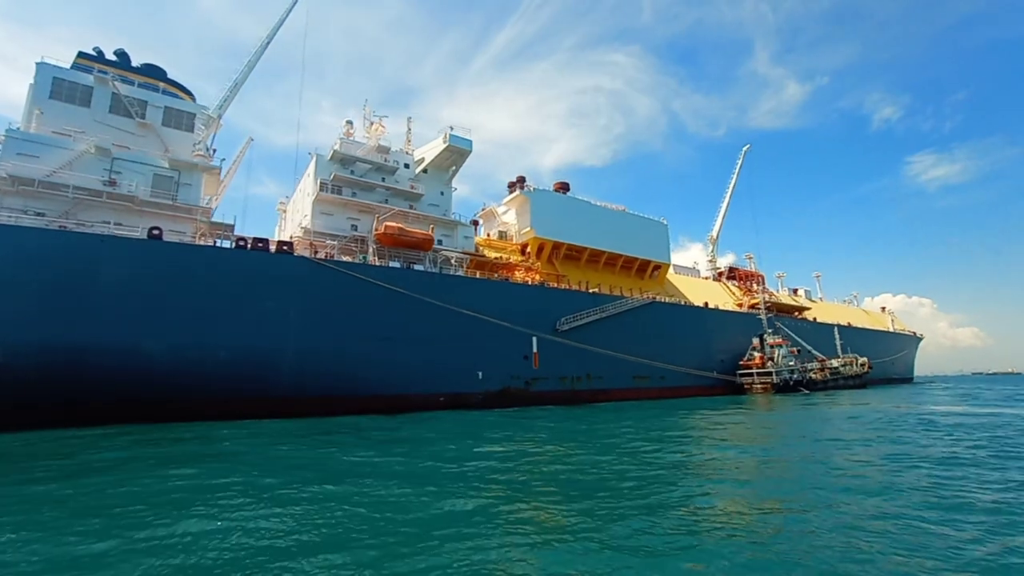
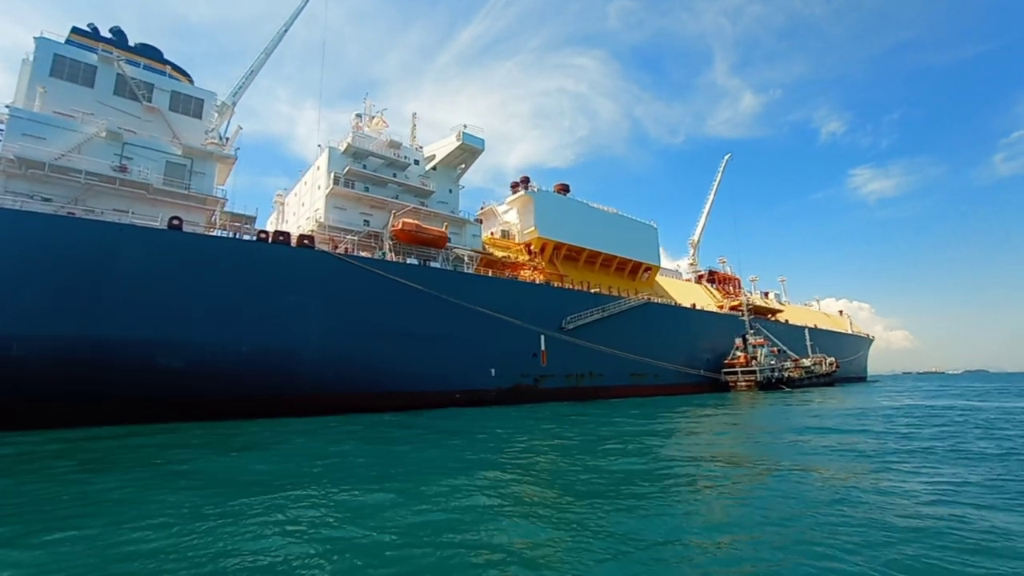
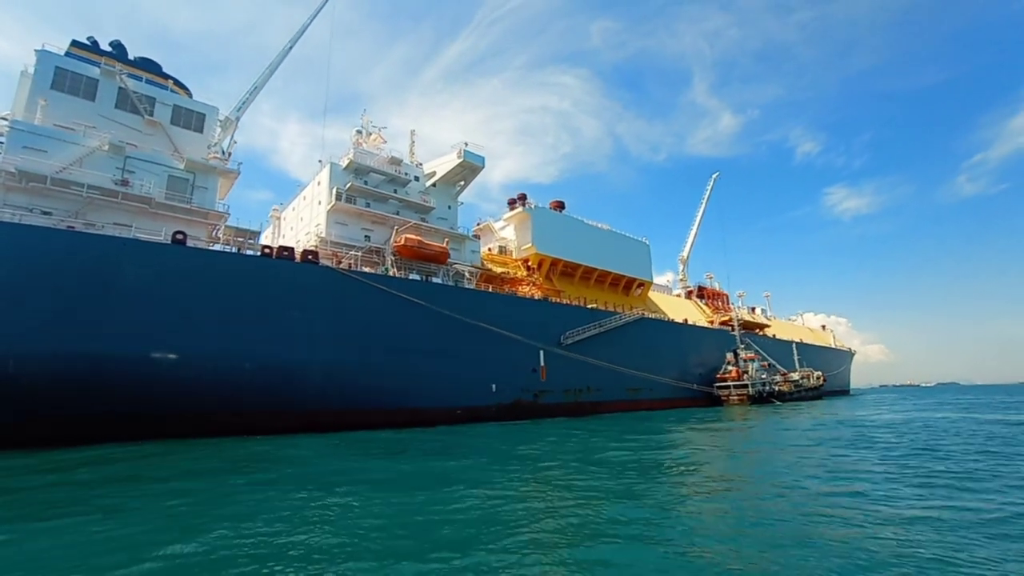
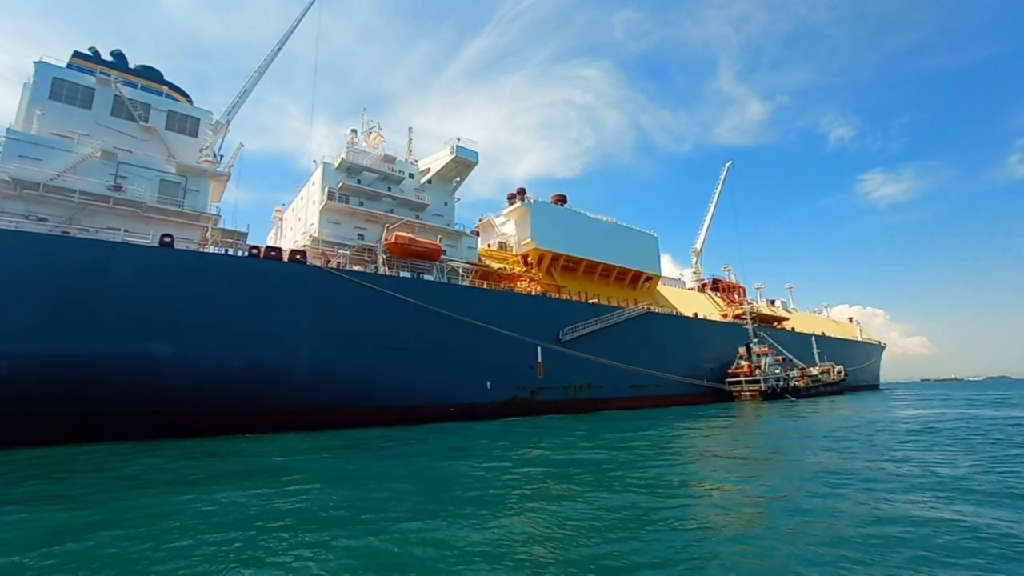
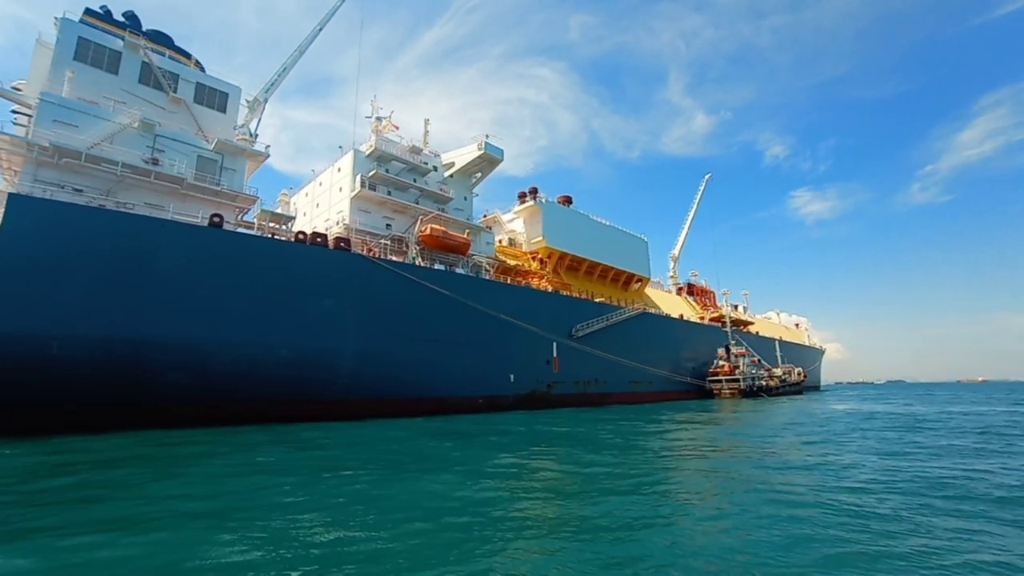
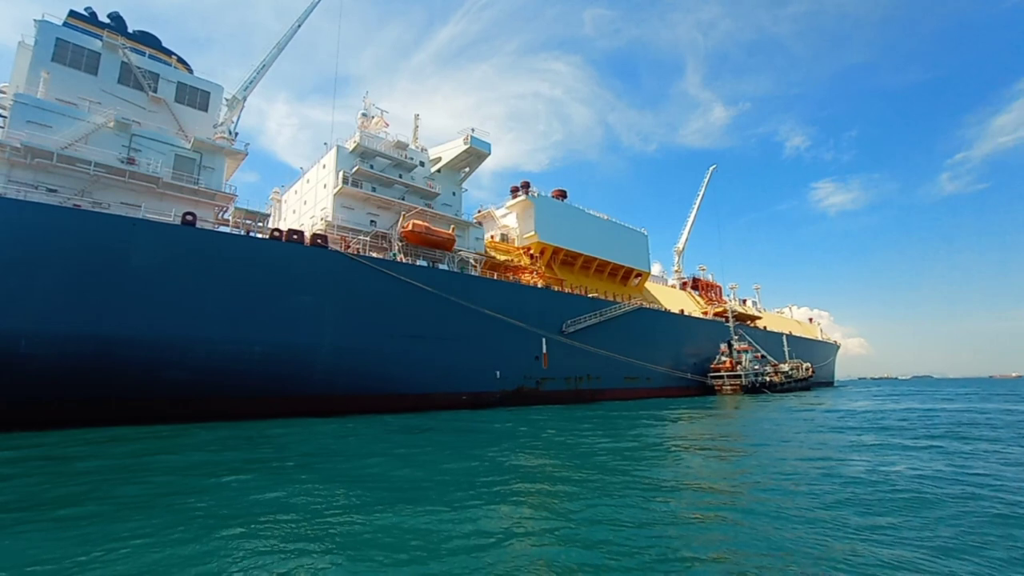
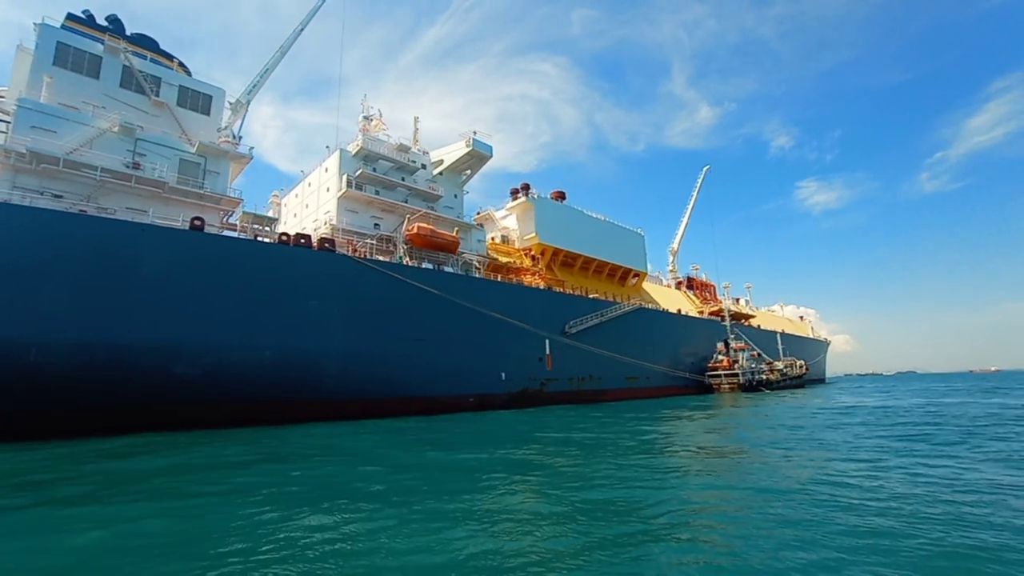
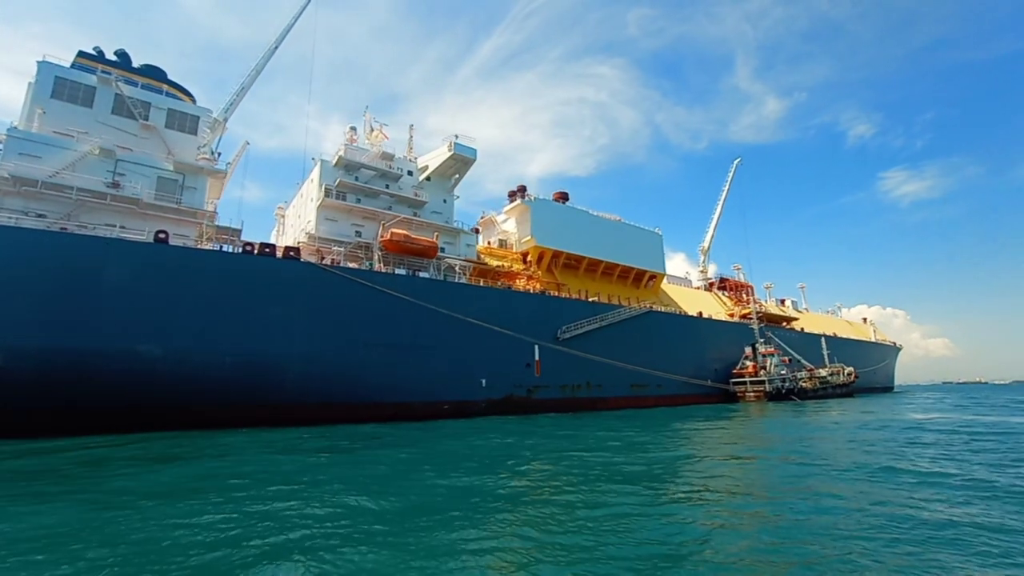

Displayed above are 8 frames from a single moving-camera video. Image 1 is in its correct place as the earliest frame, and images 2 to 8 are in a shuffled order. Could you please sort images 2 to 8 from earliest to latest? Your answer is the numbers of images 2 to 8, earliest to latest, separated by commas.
8, 4, 2, 3, 6, 7, 5
